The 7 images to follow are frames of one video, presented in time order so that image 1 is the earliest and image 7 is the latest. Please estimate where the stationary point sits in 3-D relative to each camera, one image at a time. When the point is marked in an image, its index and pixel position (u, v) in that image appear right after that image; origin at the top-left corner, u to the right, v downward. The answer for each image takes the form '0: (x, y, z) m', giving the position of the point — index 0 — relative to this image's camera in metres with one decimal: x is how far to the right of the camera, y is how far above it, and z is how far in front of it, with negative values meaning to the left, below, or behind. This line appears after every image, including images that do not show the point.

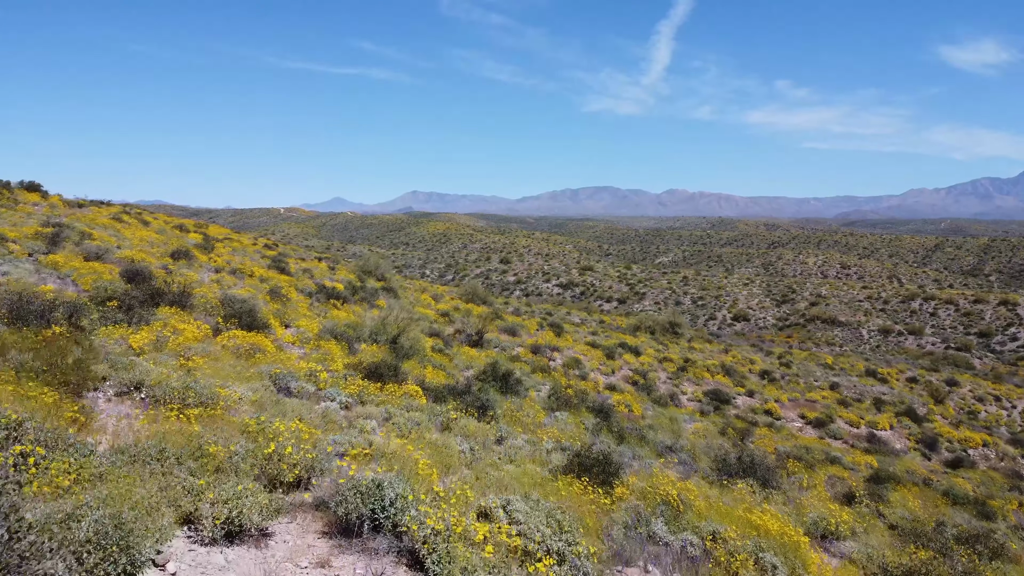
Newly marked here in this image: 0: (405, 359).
0: (-1.9, -1.3, +14.0) m
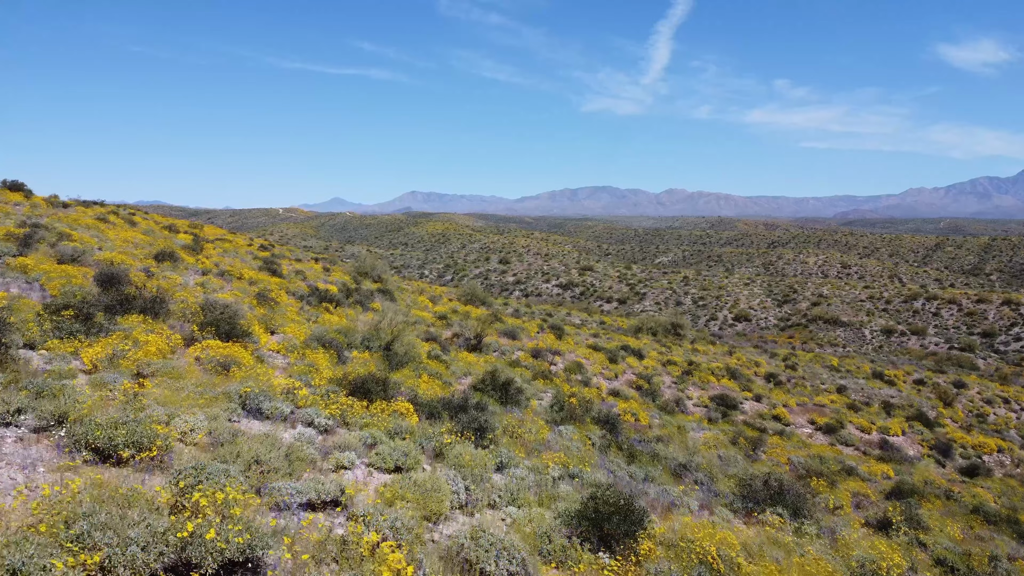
0: (-1.9, -1.4, +13.1) m
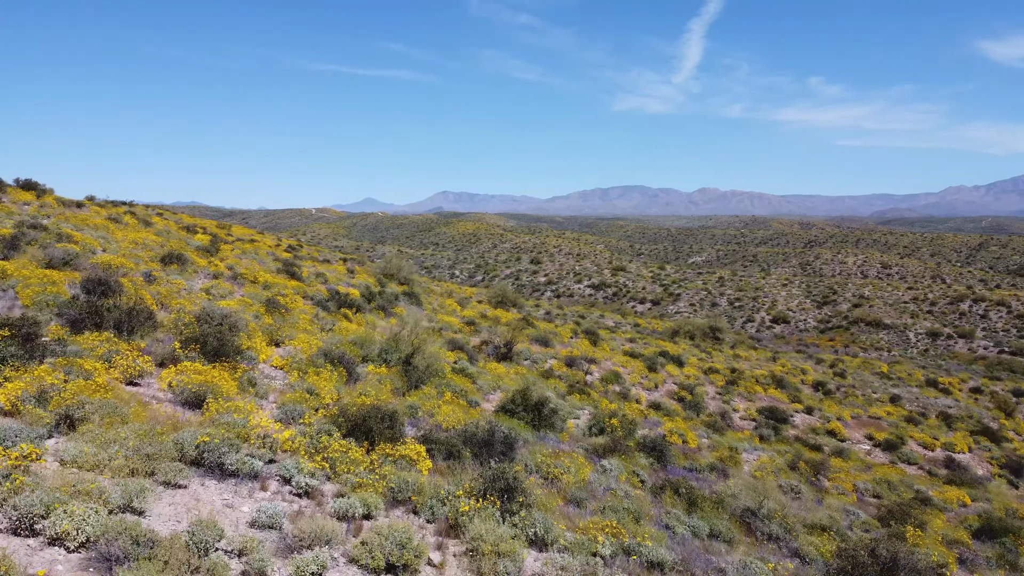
0: (-1.4, -1.5, +11.7) m
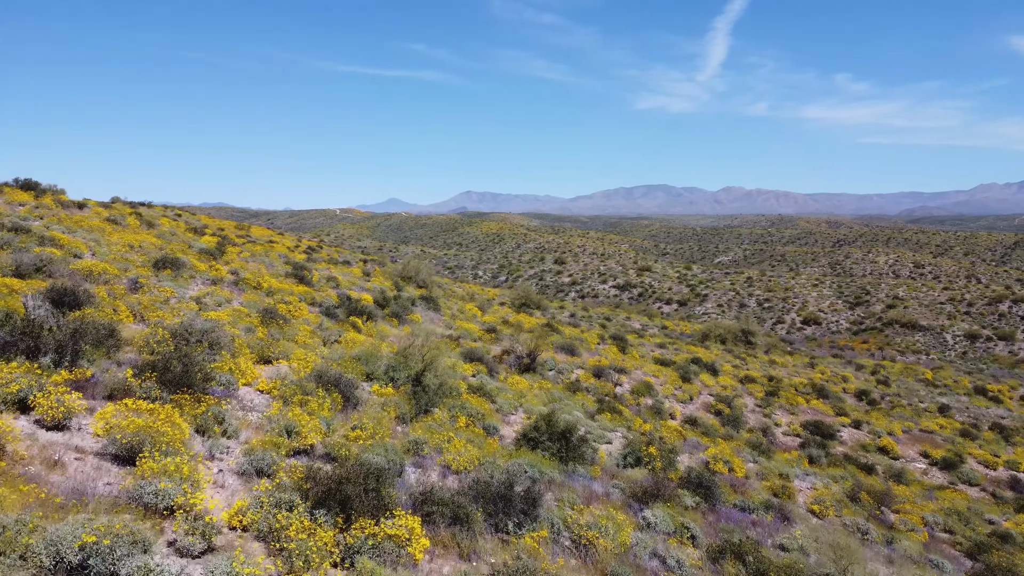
0: (-1.1, -1.6, +10.2) m
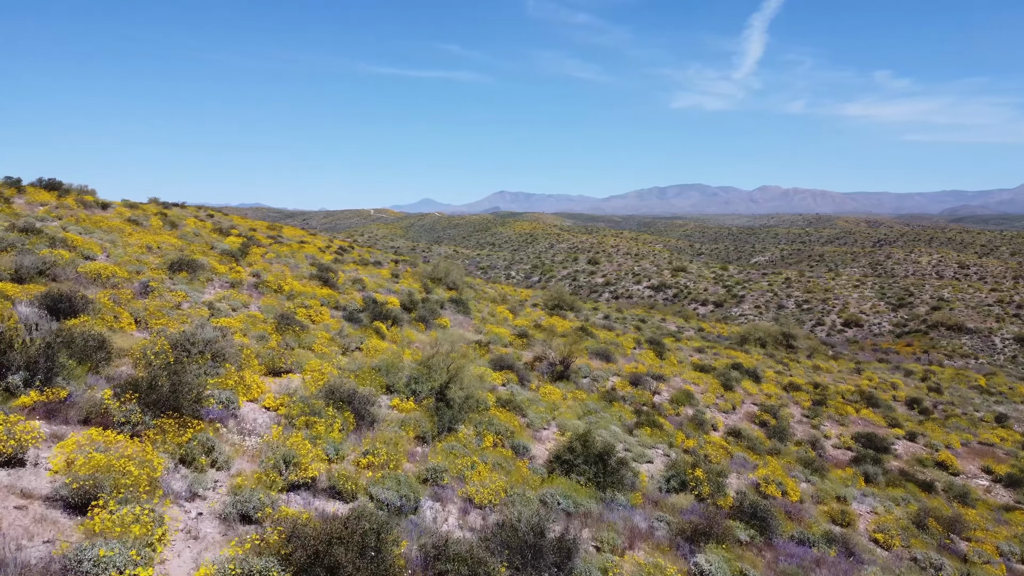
0: (-0.7, -1.7, +9.2) m
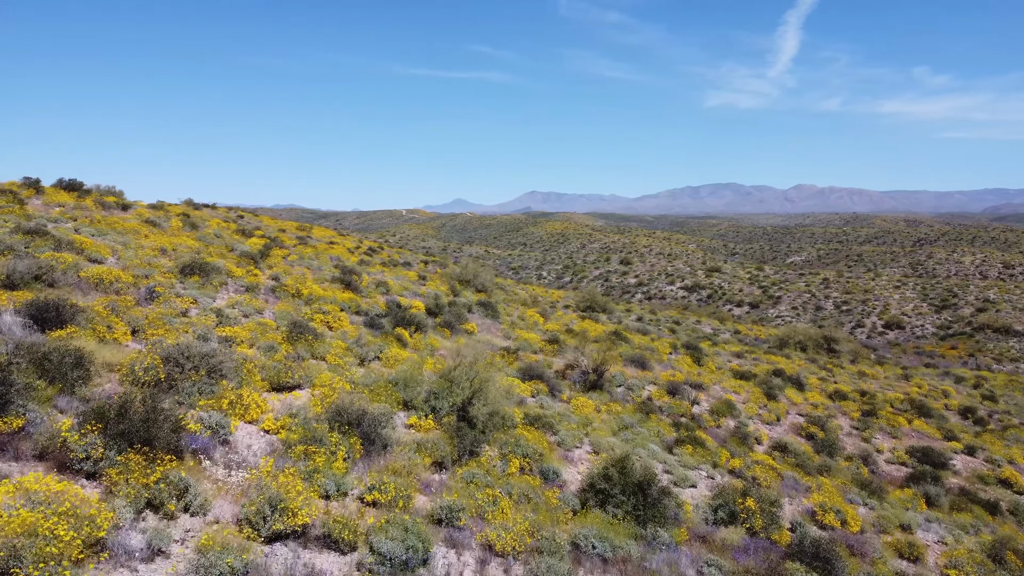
0: (-0.4, -1.8, +8.3) m
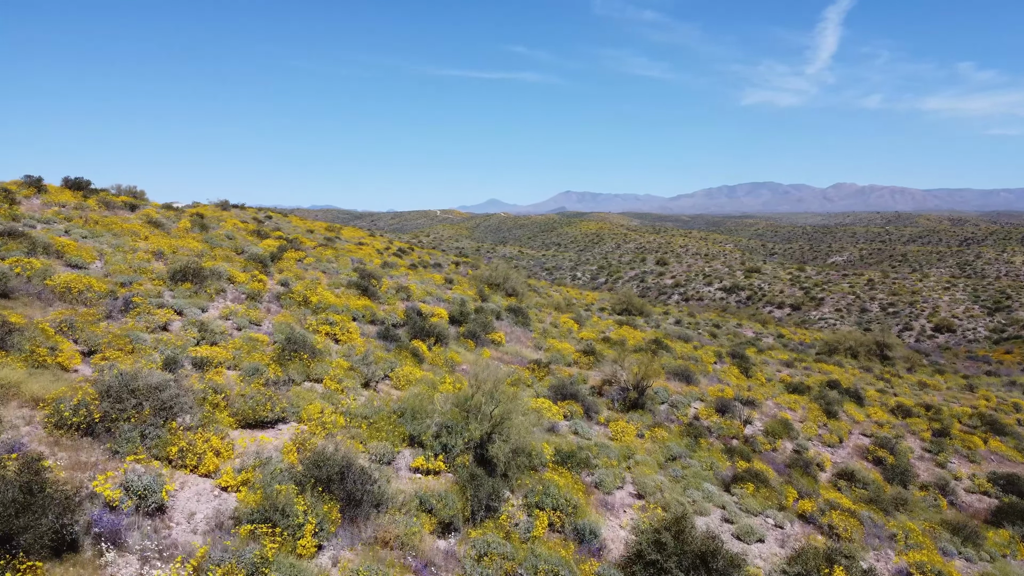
0: (-0.2, -1.9, +6.6) m
